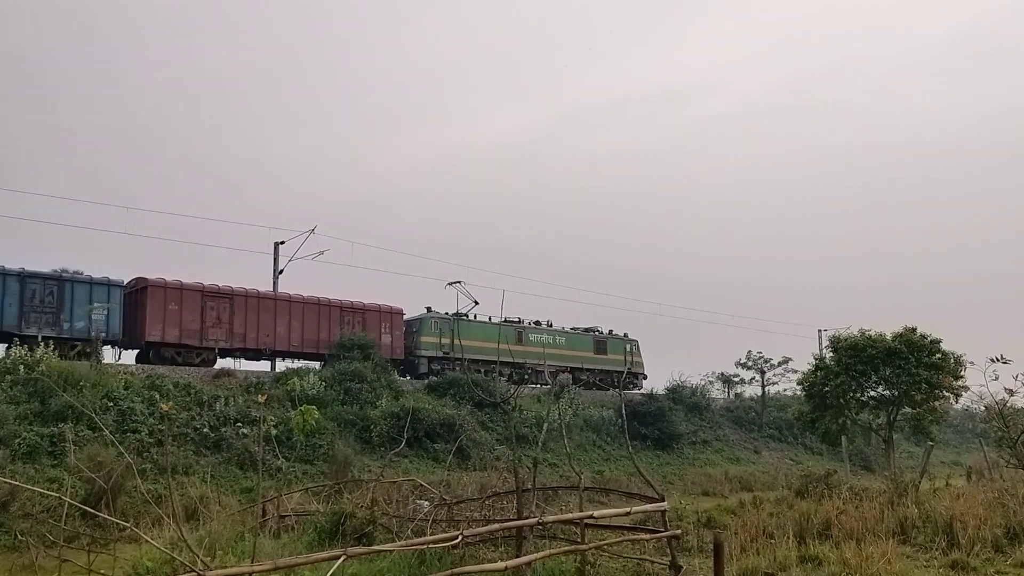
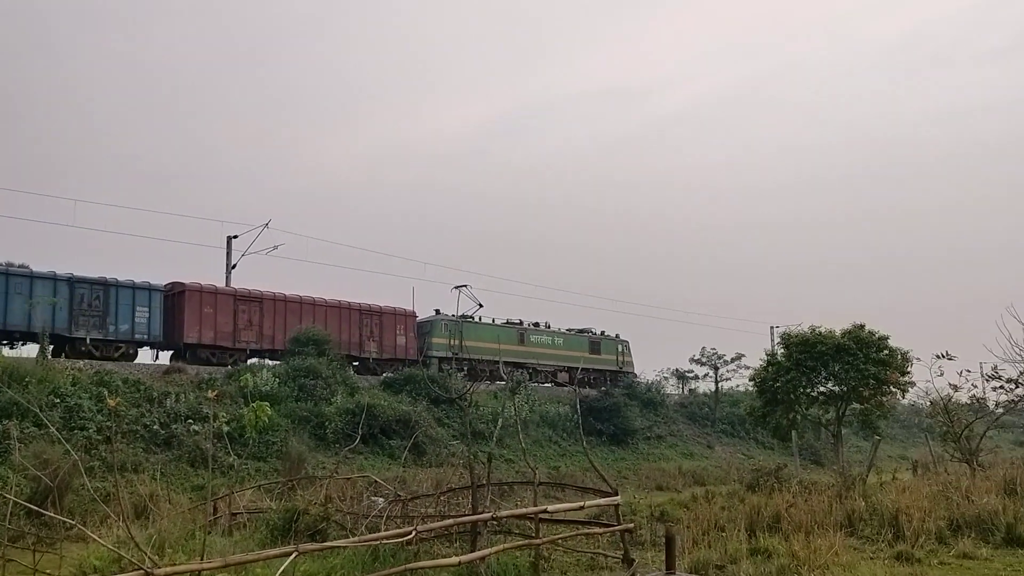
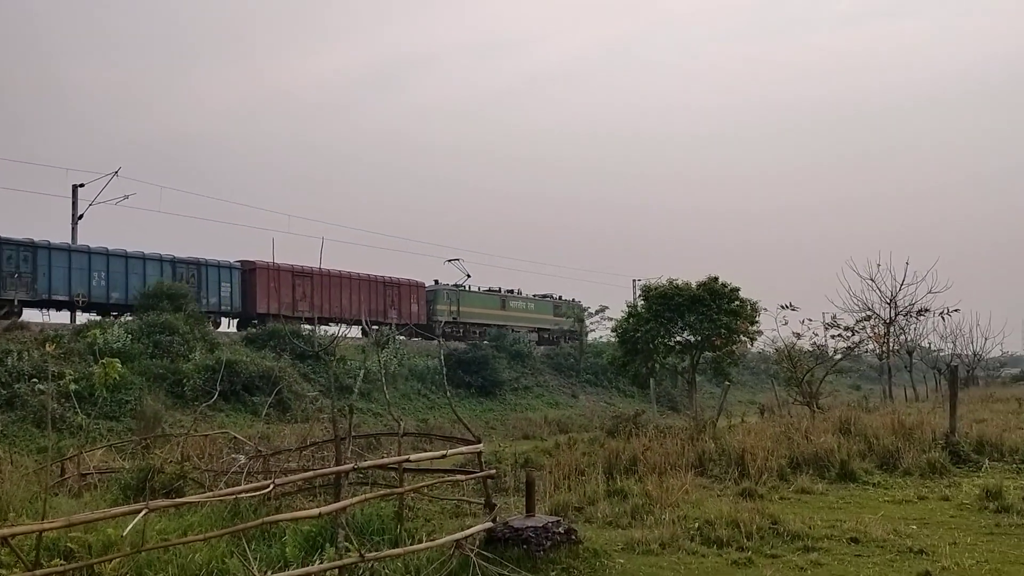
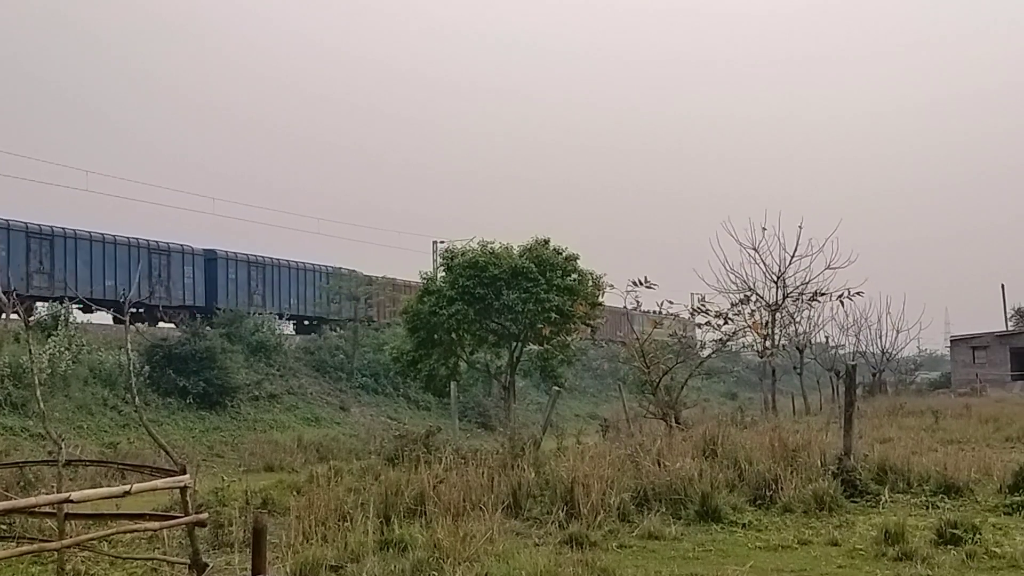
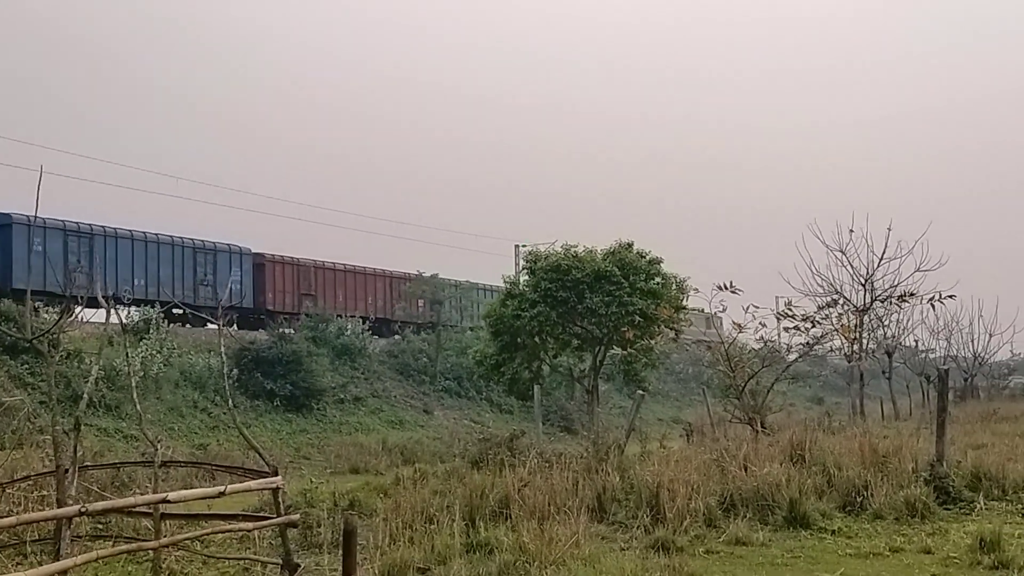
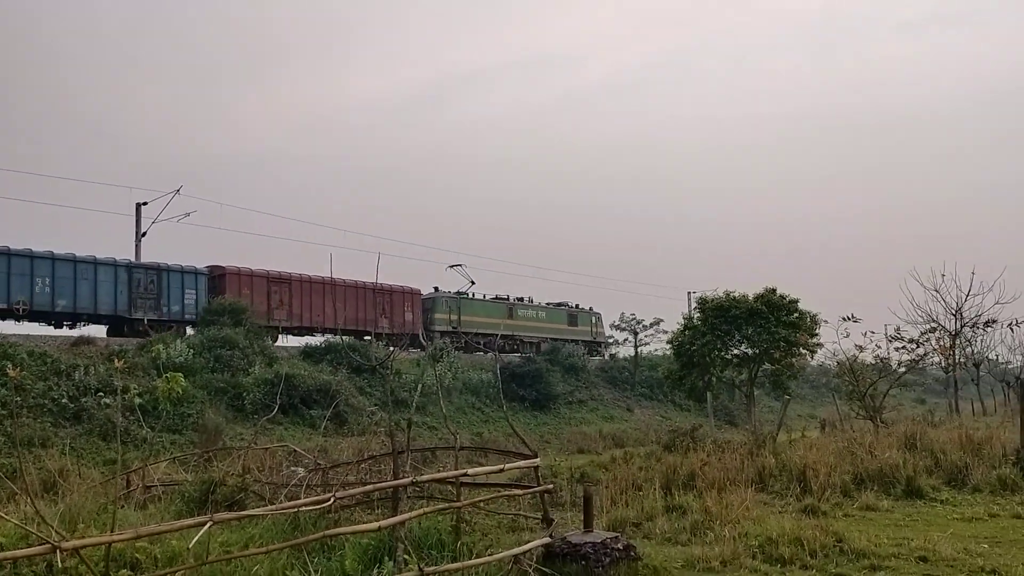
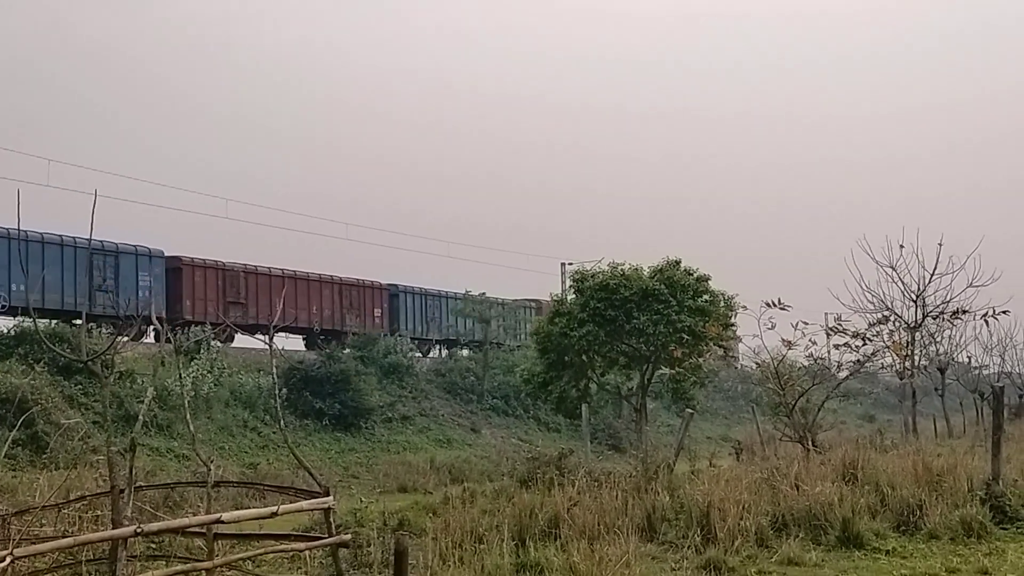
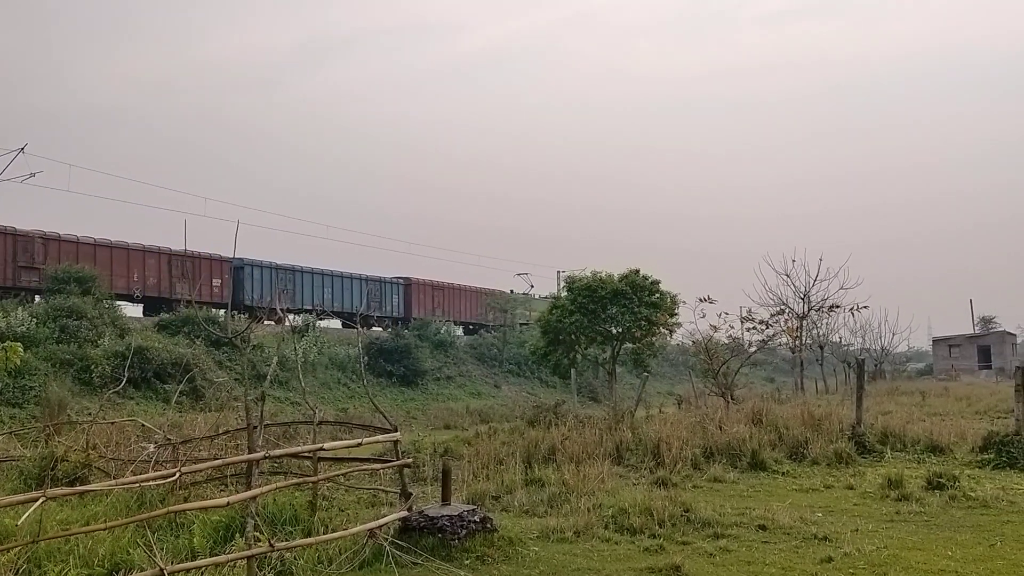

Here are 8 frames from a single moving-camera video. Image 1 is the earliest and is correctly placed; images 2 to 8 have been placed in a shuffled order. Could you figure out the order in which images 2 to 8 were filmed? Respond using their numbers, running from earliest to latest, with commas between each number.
2, 6, 3, 8, 7, 5, 4
